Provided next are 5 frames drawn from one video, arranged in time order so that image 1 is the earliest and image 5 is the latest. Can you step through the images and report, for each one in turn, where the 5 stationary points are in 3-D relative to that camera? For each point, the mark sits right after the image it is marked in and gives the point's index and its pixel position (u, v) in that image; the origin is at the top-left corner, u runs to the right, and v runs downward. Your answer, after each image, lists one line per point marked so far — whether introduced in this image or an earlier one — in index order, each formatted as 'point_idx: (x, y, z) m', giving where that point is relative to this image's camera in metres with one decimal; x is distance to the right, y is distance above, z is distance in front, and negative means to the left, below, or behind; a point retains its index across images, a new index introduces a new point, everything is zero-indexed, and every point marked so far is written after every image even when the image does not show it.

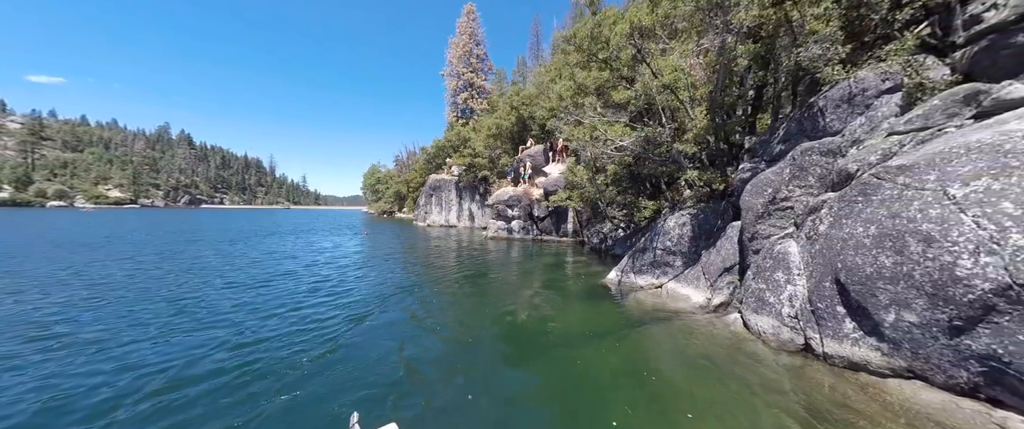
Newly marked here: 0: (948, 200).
0: (+6.7, +0.2, +4.7) m
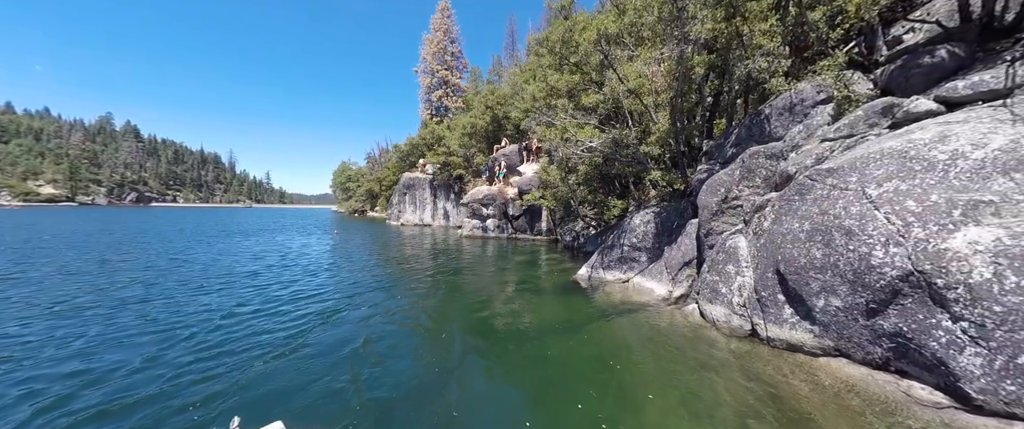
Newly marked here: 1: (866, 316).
0: (+6.2, +0.3, +5.3) m
1: (+5.9, -1.7, +5.0) m
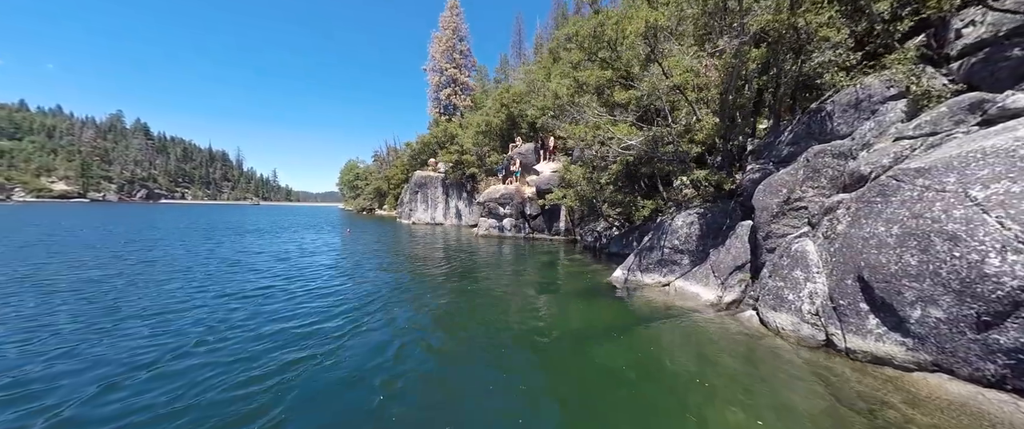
0: (+7.4, +0.2, +4.9) m
1: (+7.1, -1.7, +4.6) m
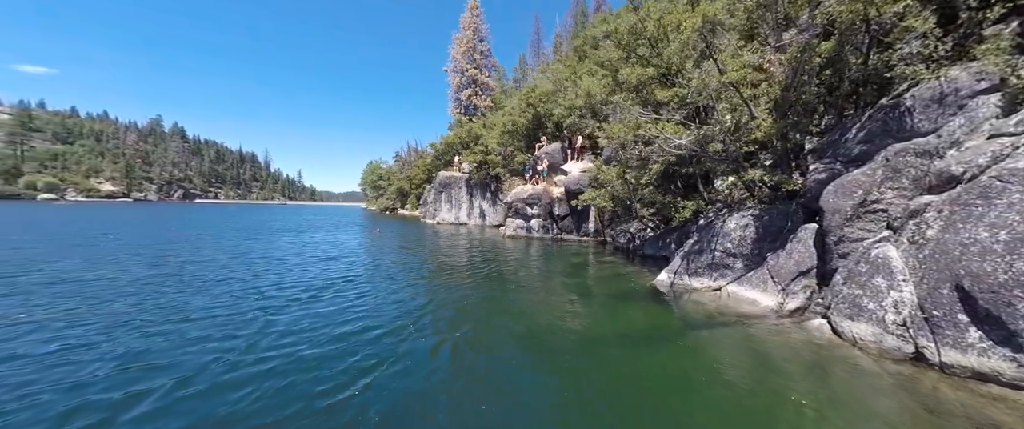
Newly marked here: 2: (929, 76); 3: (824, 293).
0: (+8.6, +0.1, +4.4) m
1: (+8.3, -1.8, +4.2) m
2: (+10.1, +3.3, +7.3) m
3: (+7.9, -2.0, +7.7) m
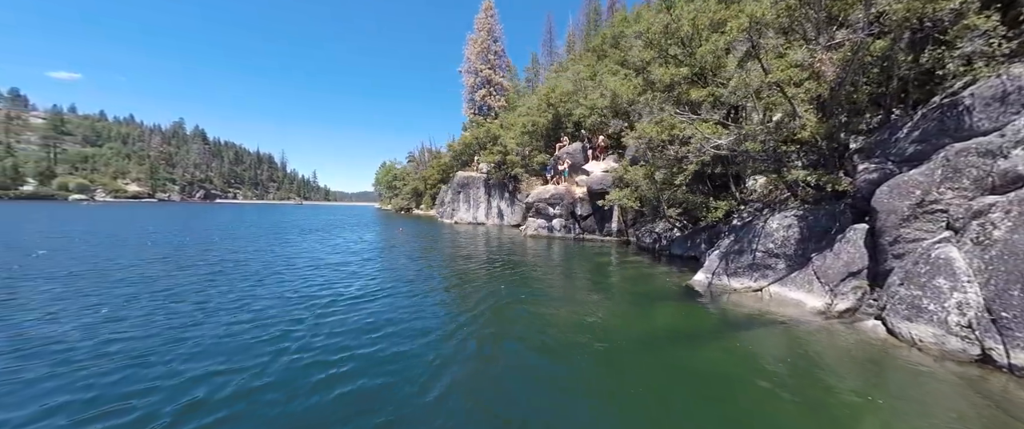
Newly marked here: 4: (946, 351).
0: (+9.8, +0.1, +4.4) m
1: (+9.5, -1.8, +4.1) m
2: (+11.4, +3.3, +7.2) m
3: (+9.1, -2.0, +7.6) m
4: (+8.9, -2.8, +6.2) m
